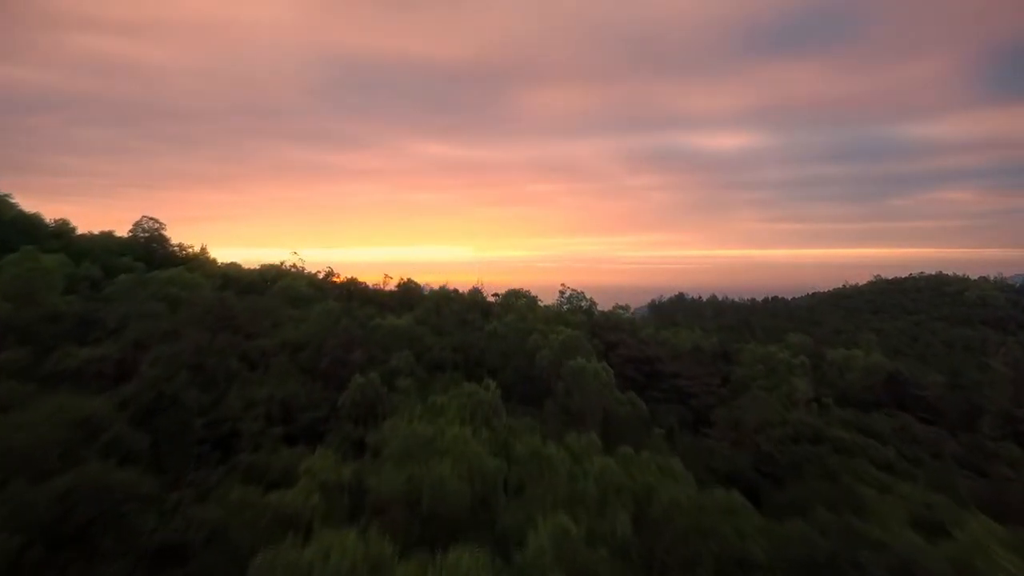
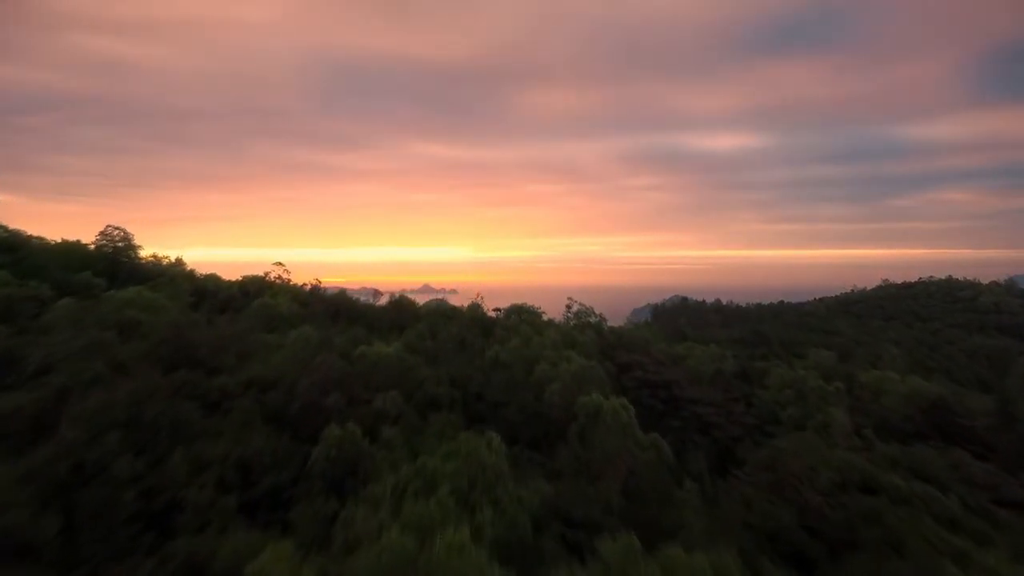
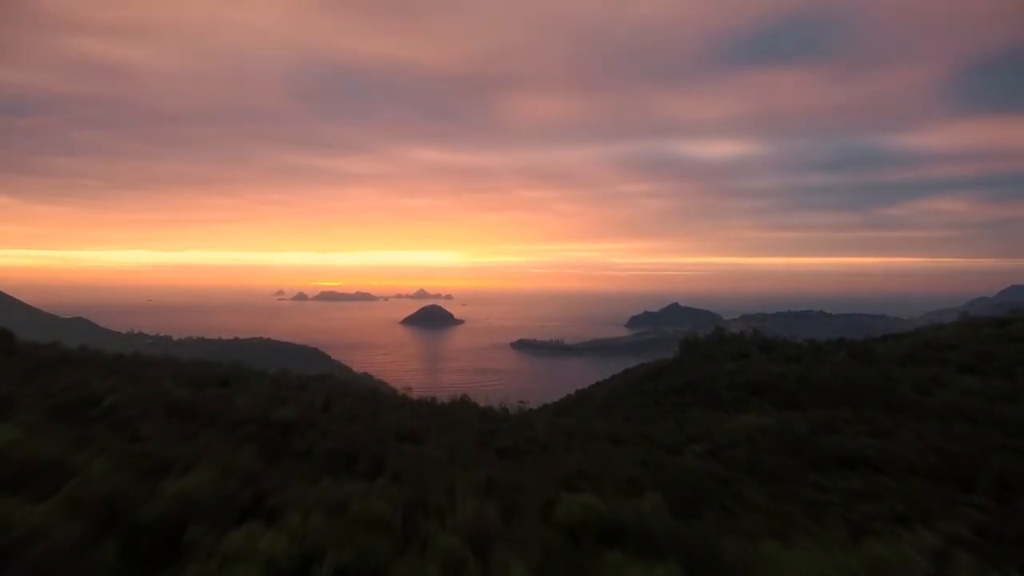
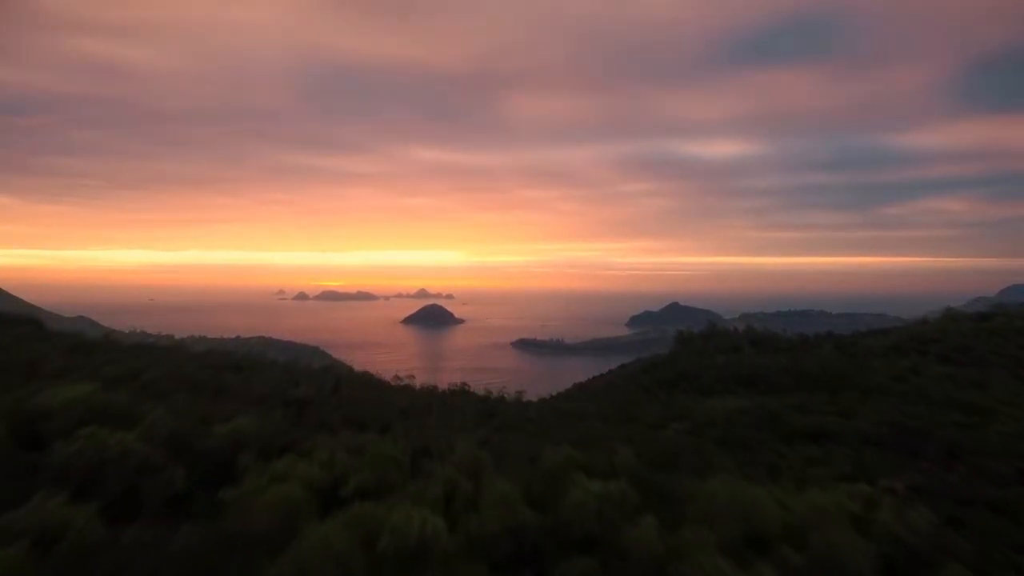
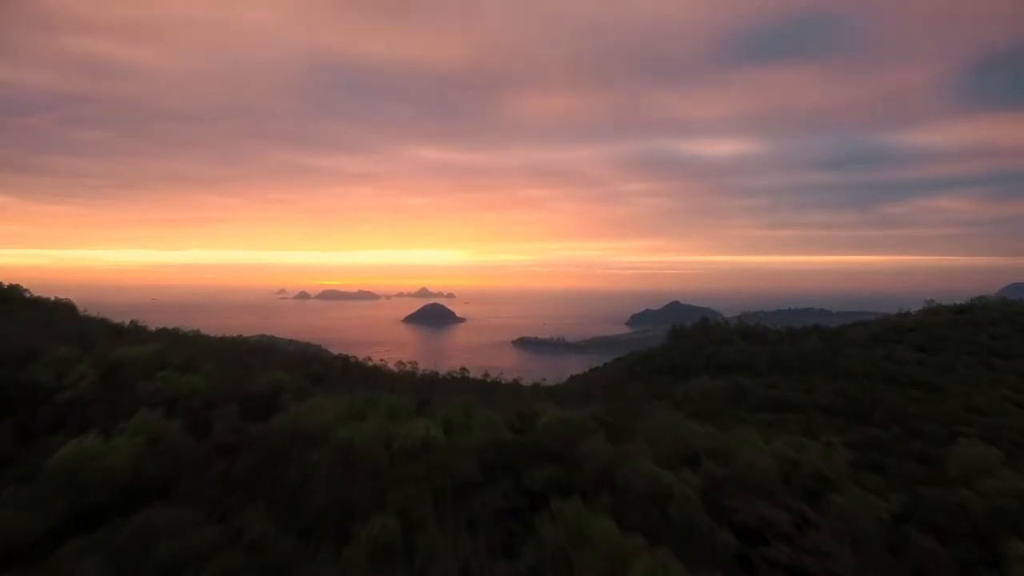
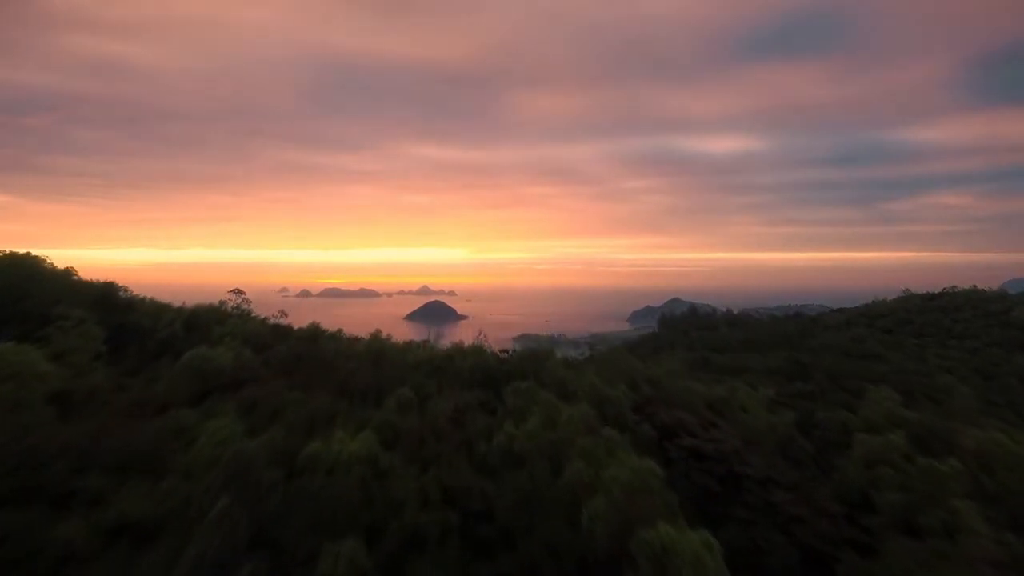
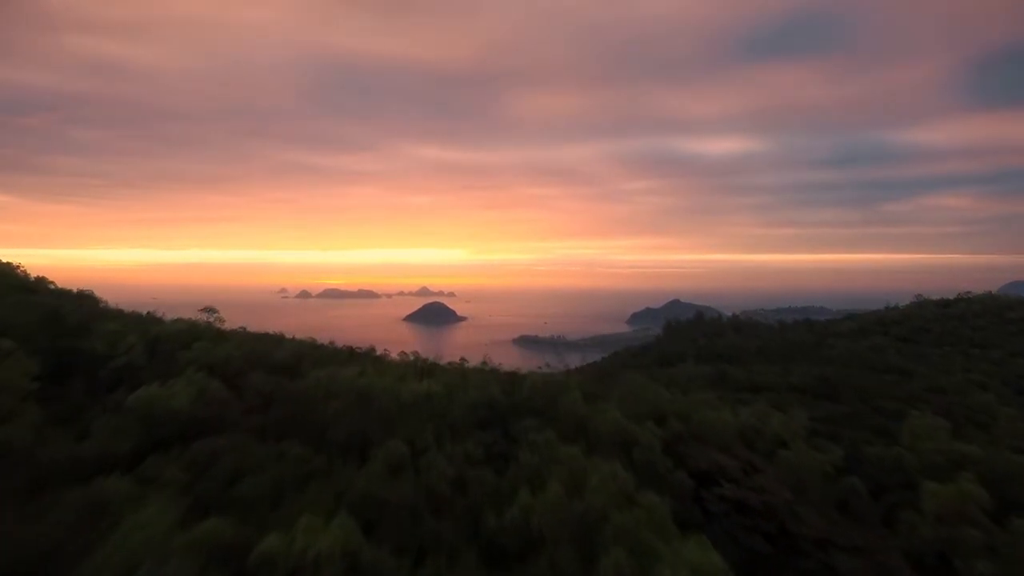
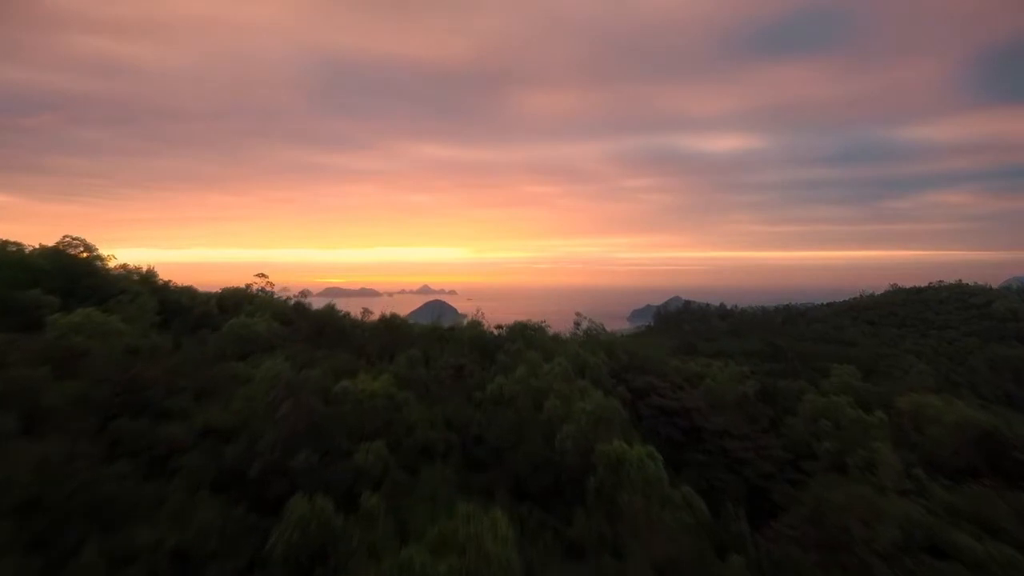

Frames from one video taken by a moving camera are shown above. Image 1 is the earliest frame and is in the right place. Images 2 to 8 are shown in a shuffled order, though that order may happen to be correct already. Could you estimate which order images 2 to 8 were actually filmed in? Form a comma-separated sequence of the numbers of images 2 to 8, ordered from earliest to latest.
2, 8, 6, 7, 5, 4, 3
